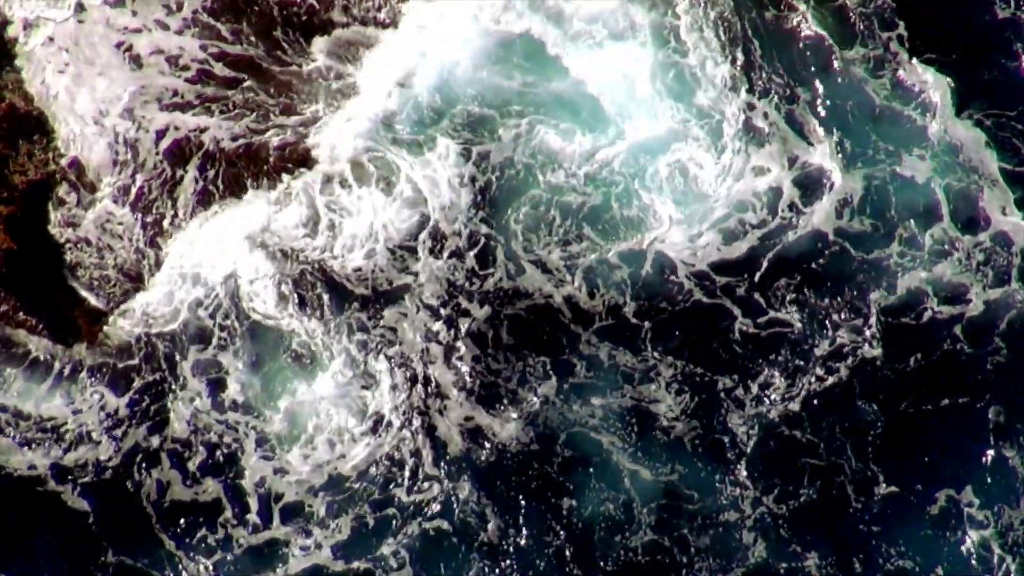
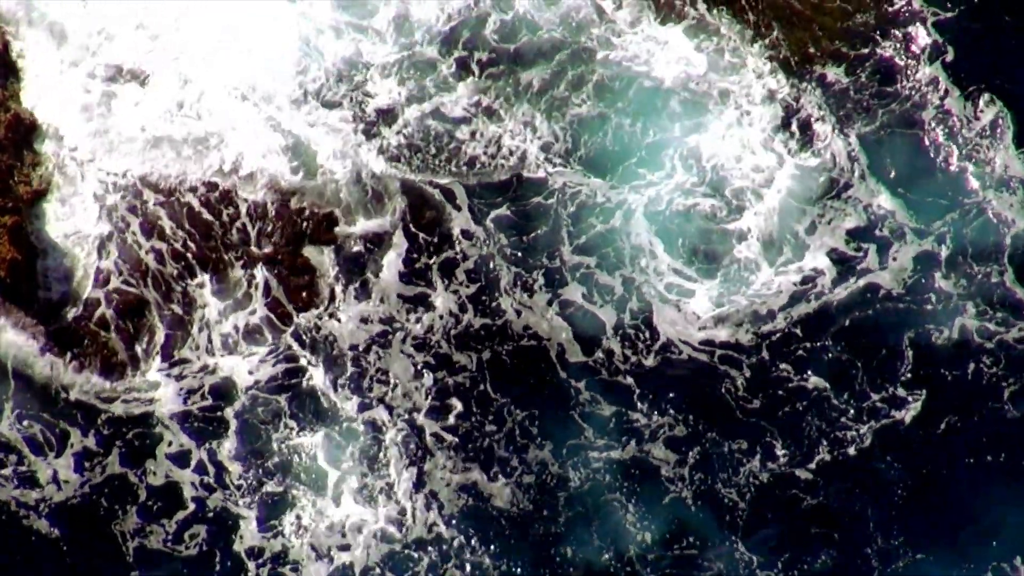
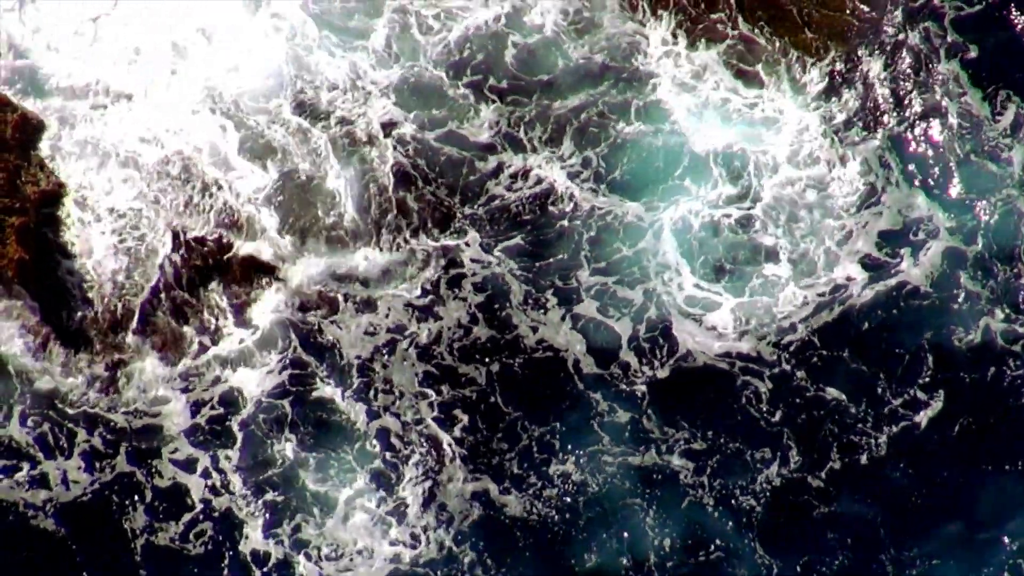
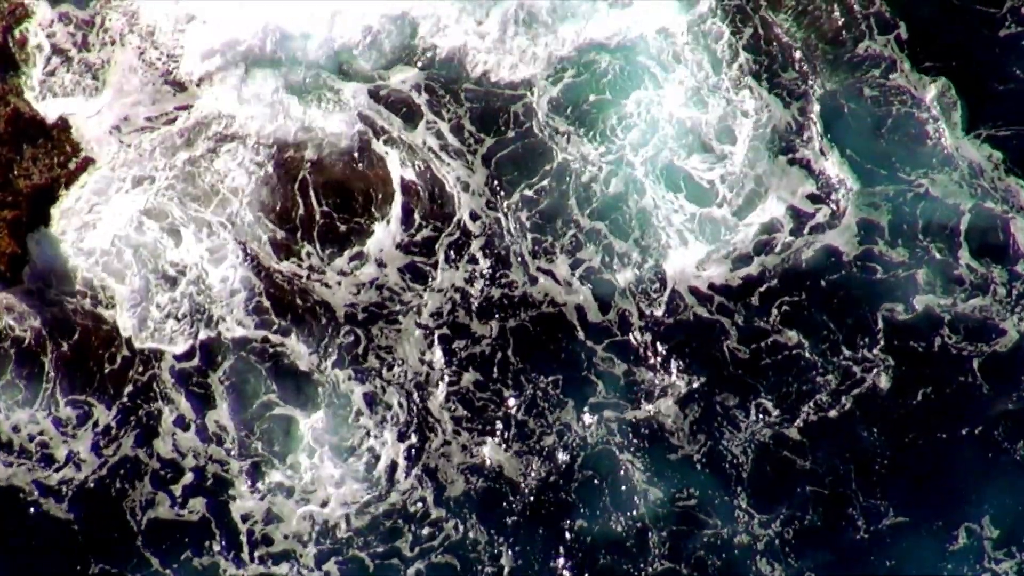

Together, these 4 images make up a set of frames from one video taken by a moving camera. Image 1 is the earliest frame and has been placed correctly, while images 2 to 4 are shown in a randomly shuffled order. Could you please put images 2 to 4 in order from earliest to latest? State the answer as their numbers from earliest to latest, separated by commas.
4, 2, 3
